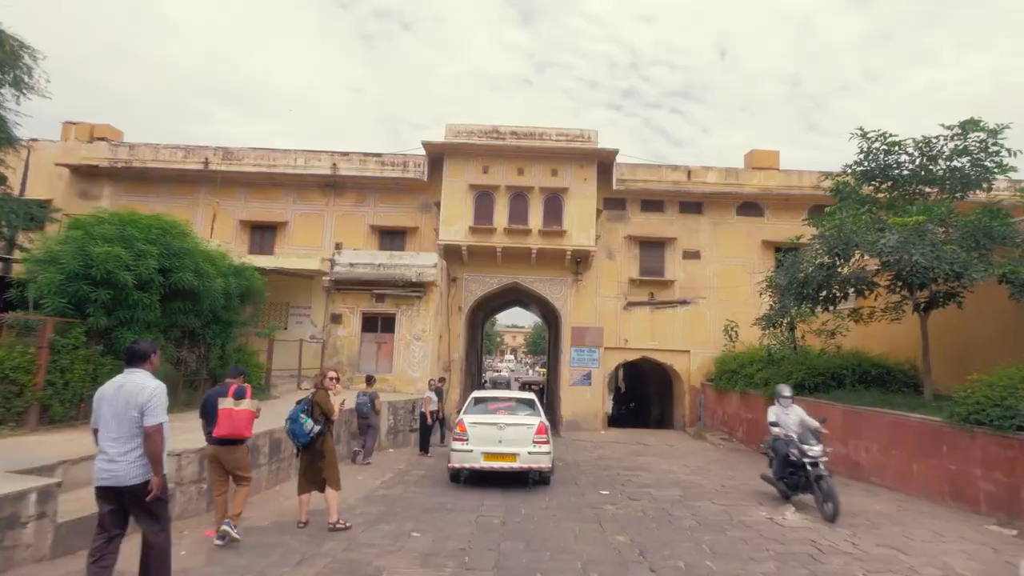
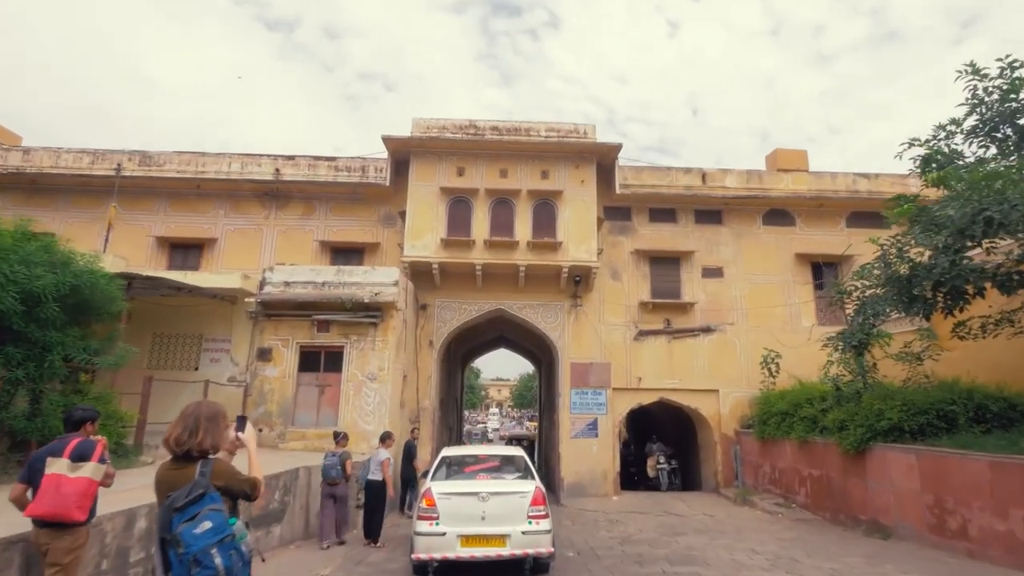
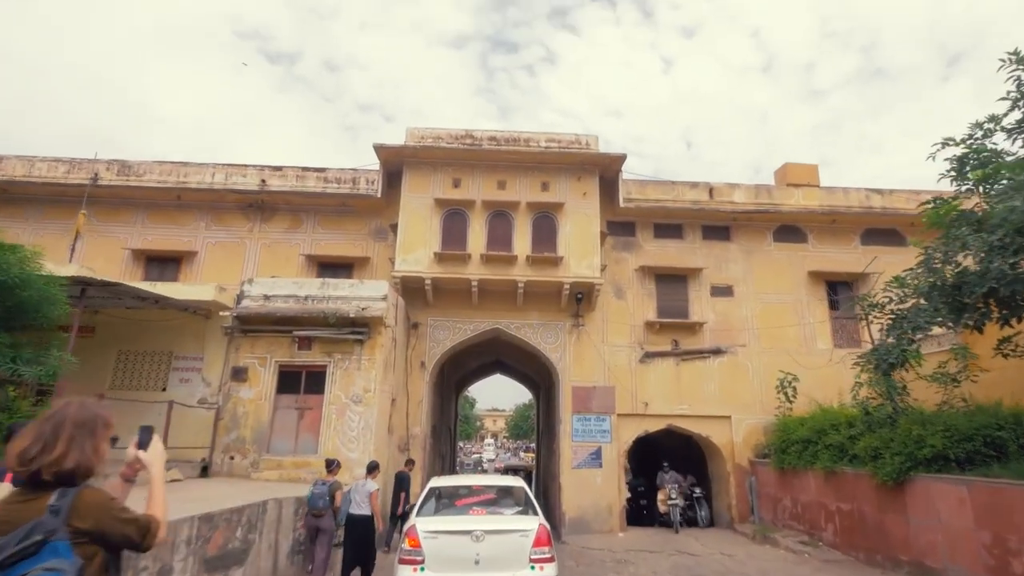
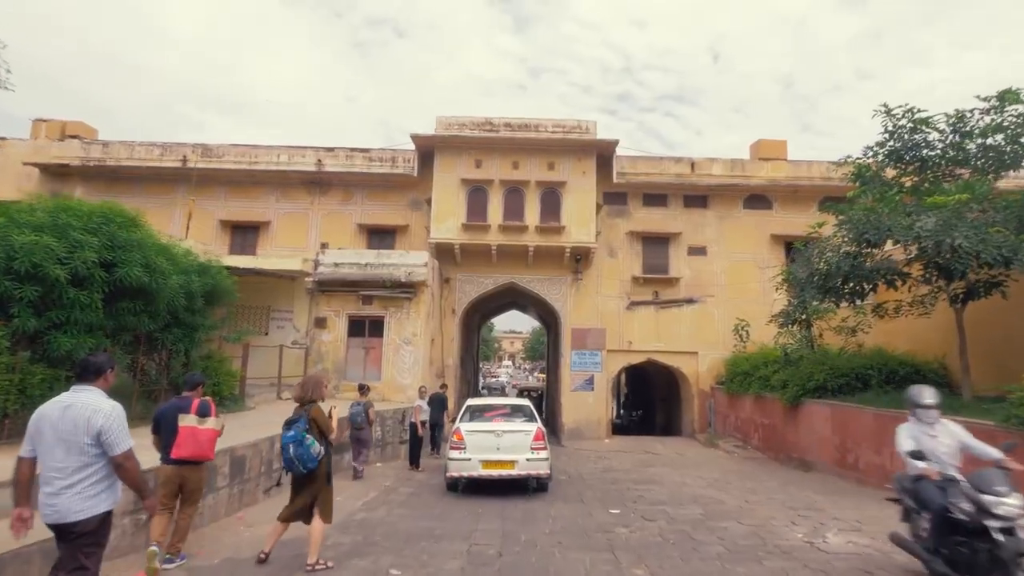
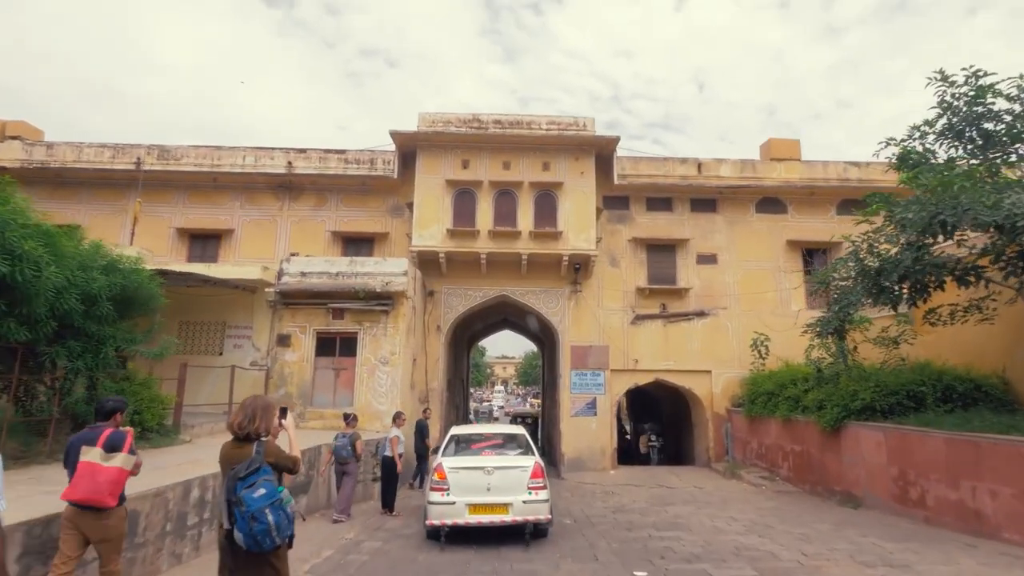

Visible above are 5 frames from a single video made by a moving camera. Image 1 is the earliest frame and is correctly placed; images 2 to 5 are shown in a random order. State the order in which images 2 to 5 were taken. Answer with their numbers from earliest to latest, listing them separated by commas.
4, 5, 2, 3
